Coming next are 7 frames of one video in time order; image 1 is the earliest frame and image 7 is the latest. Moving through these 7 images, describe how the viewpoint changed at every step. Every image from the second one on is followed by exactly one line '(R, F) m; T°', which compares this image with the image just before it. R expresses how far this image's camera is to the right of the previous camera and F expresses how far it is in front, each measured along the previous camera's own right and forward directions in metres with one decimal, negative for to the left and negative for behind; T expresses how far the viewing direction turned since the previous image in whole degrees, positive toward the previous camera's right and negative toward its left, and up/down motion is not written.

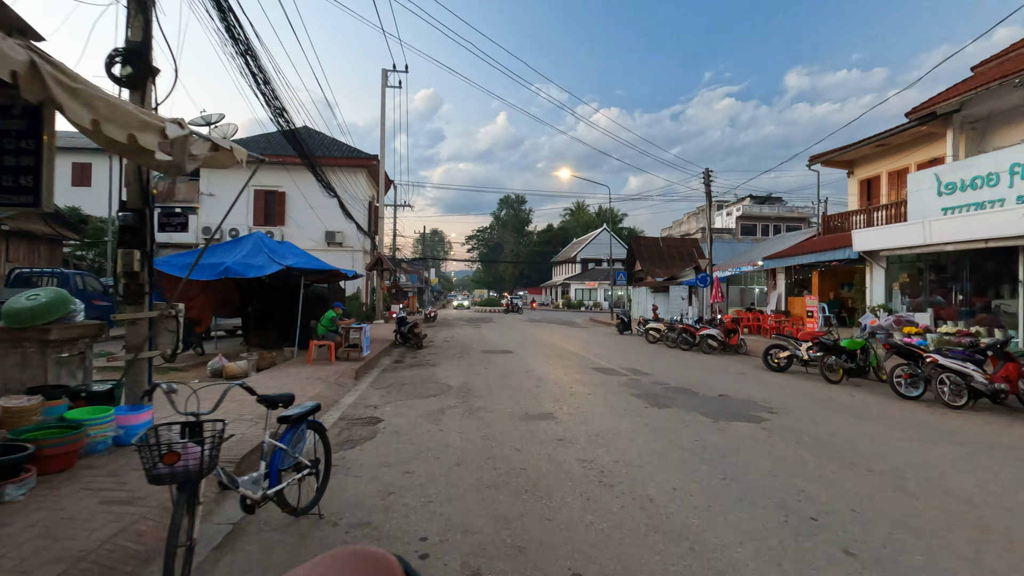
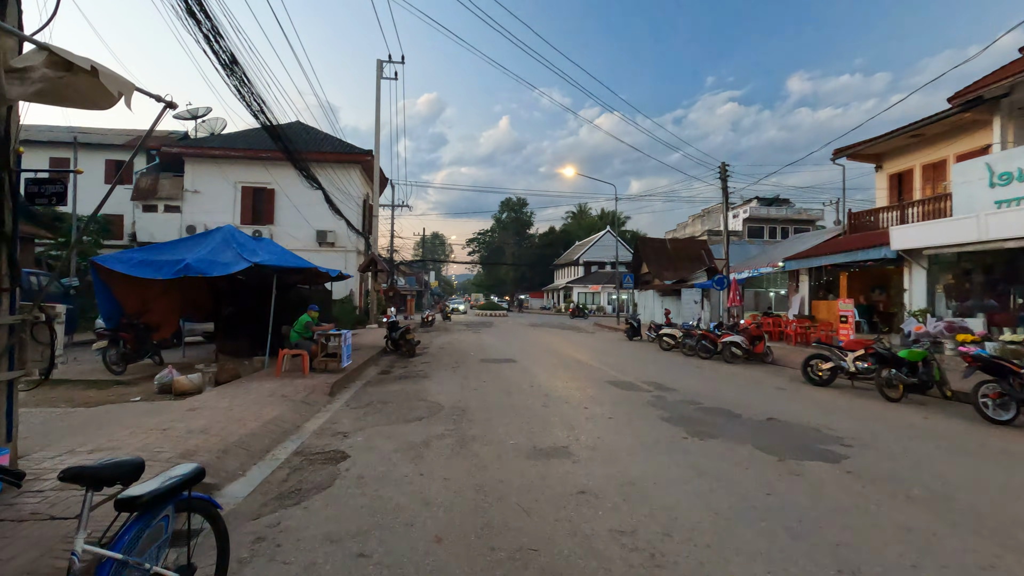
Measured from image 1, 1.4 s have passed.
(0.0, +1.6) m; 0°
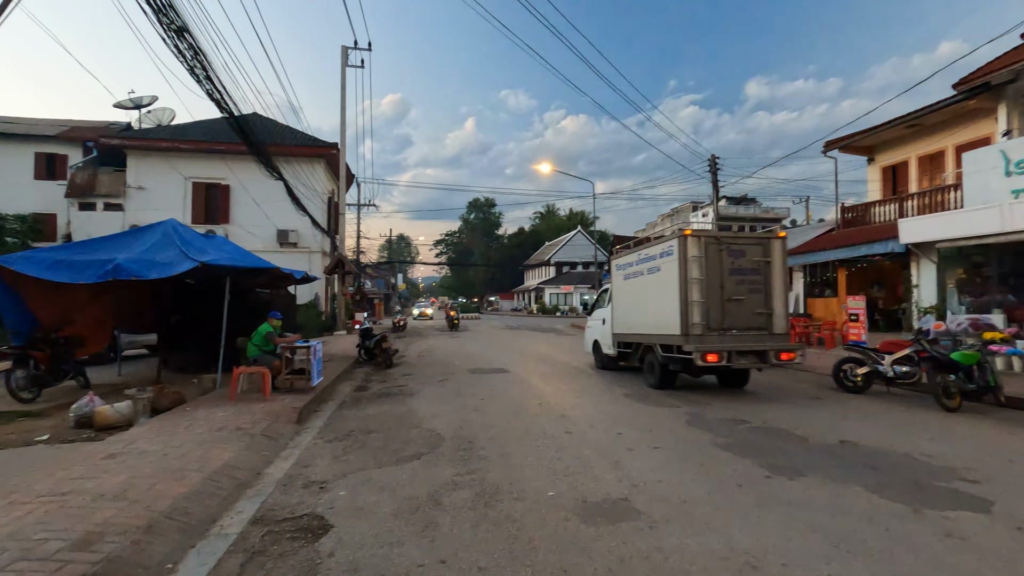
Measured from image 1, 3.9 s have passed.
(-0.6, +1.5) m; +4°
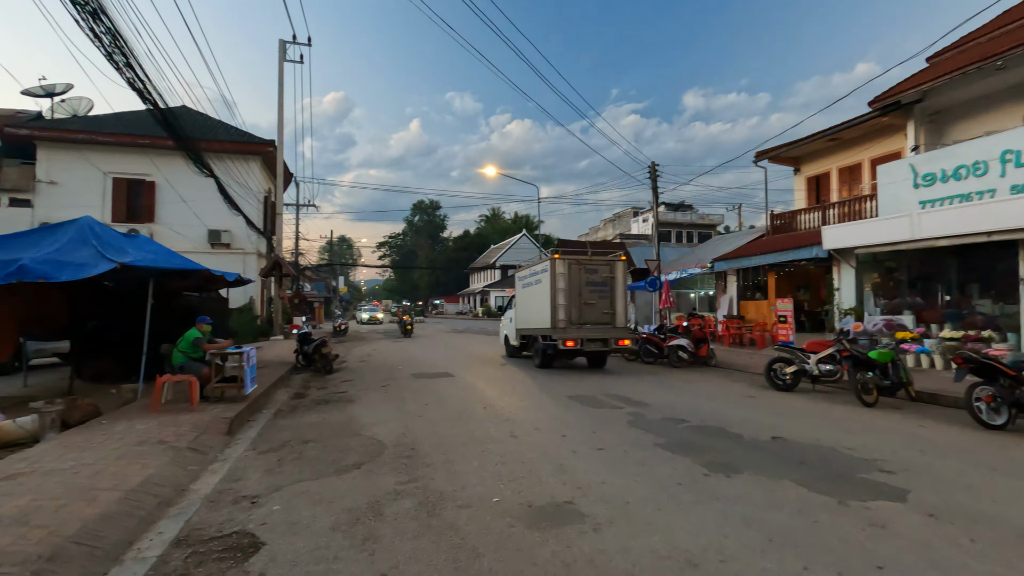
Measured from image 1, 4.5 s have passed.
(0.0, +0.1) m; +6°
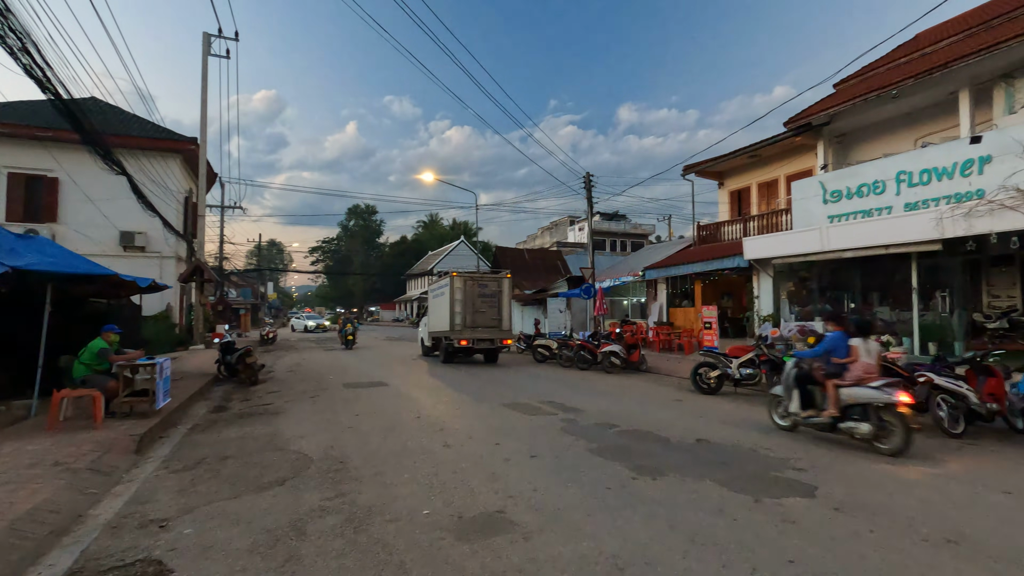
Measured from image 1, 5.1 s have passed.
(+0.1, 0.0) m; +7°
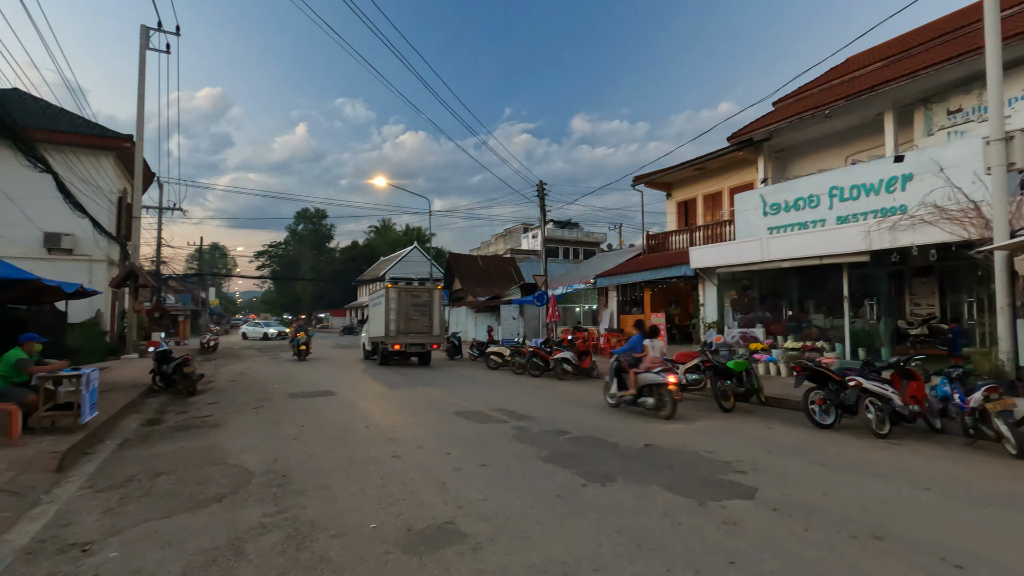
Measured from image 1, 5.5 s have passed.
(0.0, 0.0) m; +5°
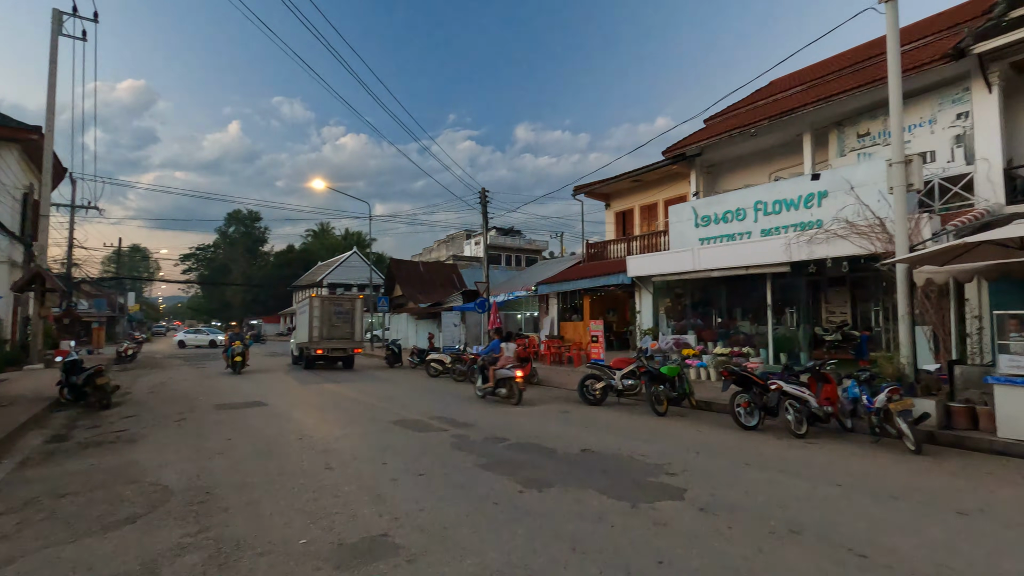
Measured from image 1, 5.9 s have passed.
(0.0, 0.0) m; +6°
